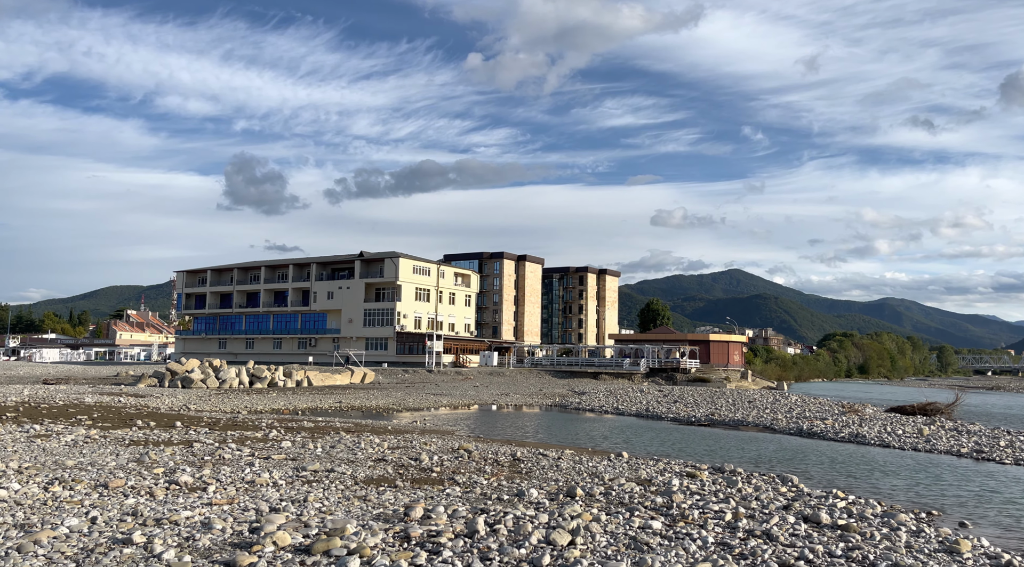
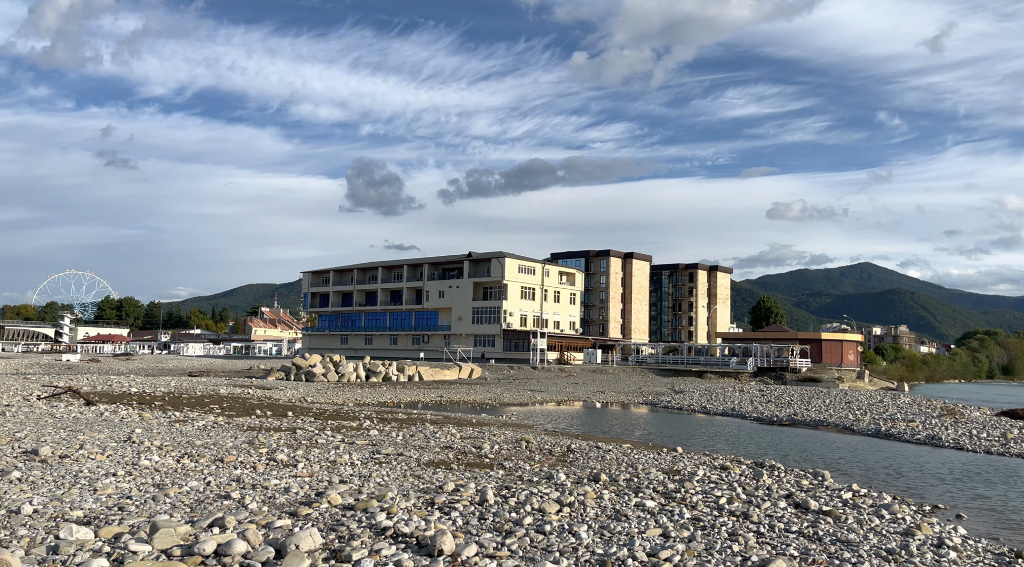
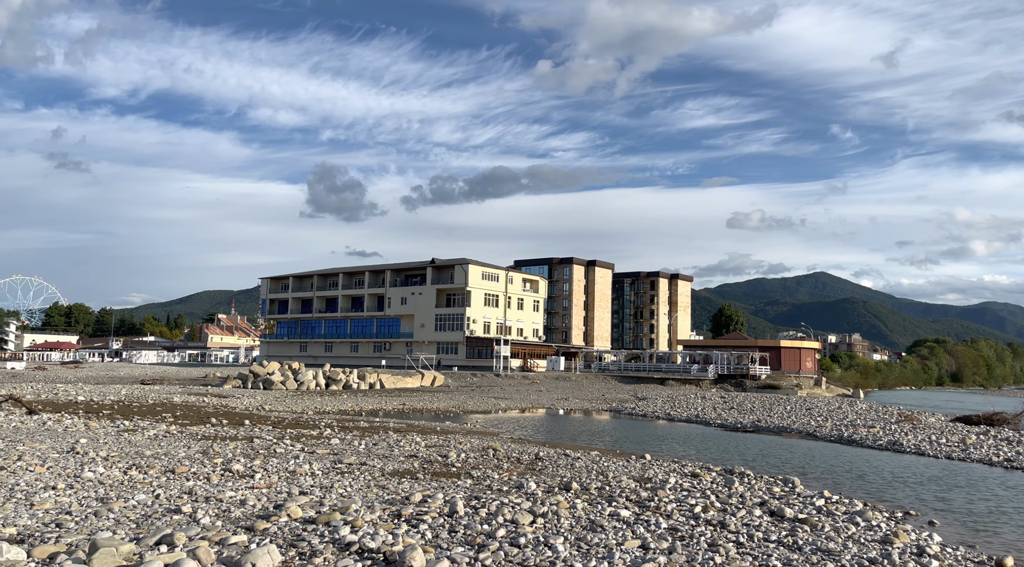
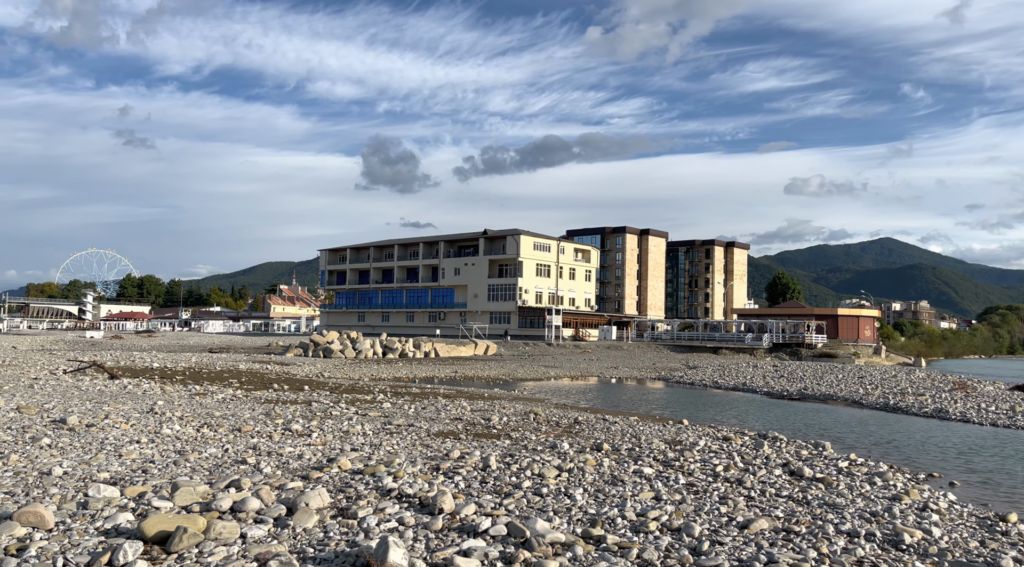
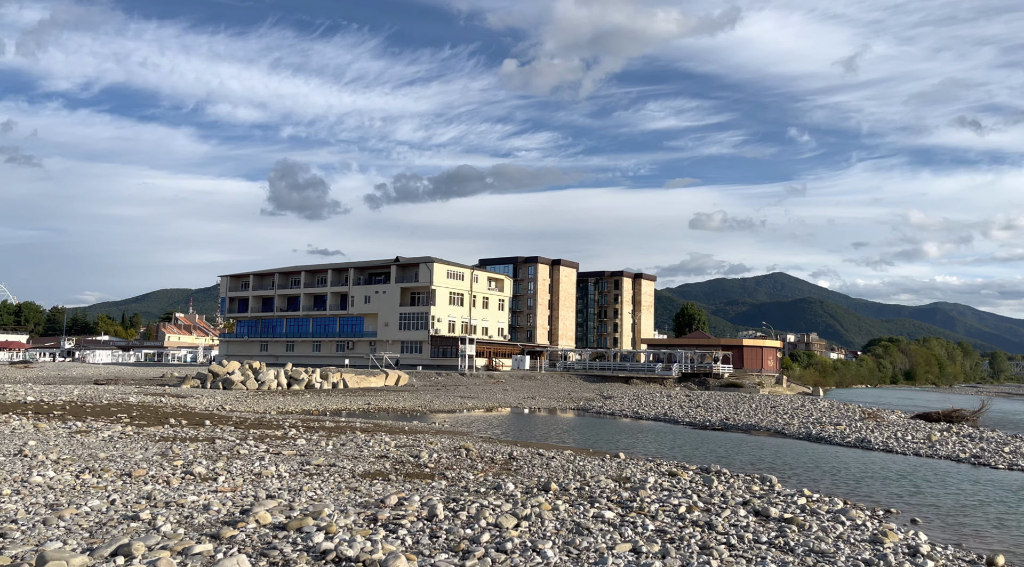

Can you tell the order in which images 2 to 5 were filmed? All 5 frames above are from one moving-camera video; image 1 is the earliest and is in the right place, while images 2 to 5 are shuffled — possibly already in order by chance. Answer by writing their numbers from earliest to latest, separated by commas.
5, 3, 2, 4
